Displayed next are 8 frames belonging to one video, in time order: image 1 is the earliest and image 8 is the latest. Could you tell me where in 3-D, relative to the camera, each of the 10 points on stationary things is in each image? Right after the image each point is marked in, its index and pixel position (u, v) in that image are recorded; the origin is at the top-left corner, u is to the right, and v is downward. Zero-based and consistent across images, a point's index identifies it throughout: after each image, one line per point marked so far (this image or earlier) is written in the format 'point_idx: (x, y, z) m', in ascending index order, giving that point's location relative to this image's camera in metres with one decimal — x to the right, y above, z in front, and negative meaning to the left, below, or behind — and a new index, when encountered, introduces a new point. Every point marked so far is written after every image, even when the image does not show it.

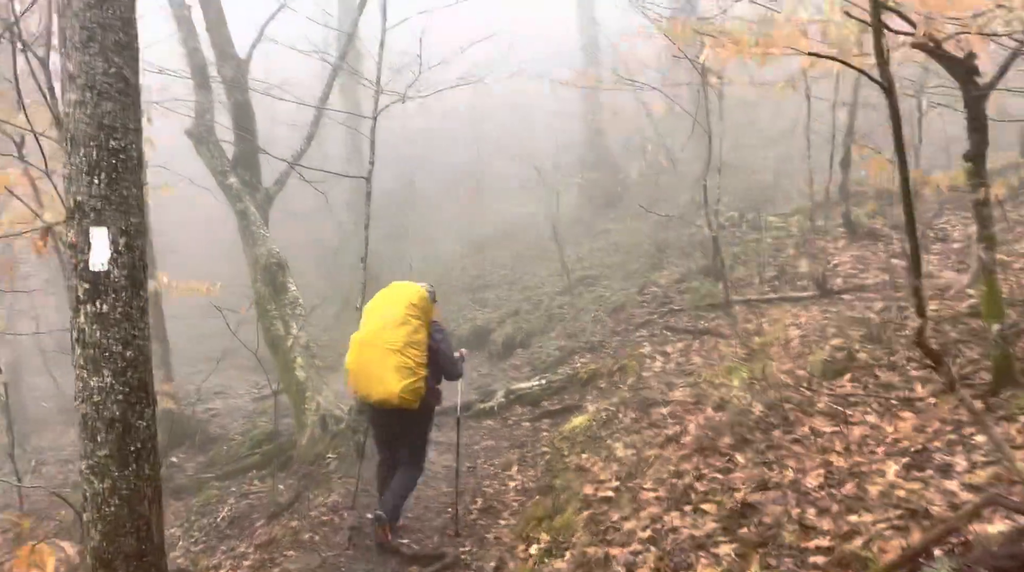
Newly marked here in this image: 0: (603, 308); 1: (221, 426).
0: (+1.4, -0.3, +13.6) m
1: (-4.0, -1.9, +12.6) m
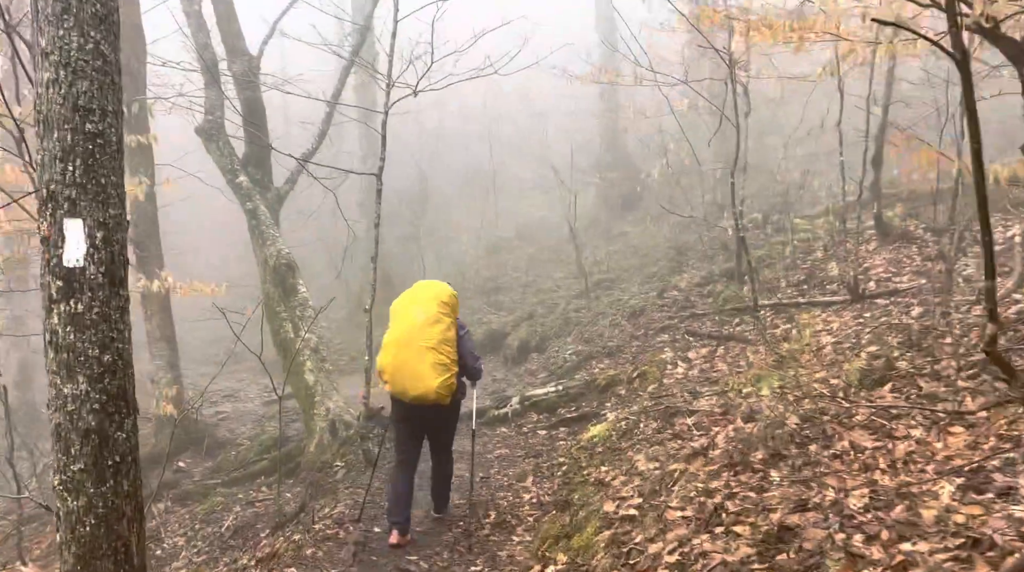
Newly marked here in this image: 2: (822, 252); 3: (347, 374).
0: (+1.6, -0.4, +13.2) m
1: (-3.8, -2.0, +12.3) m
2: (+3.8, +0.4, +11.0) m
3: (-2.8, -1.6, +15.0) m
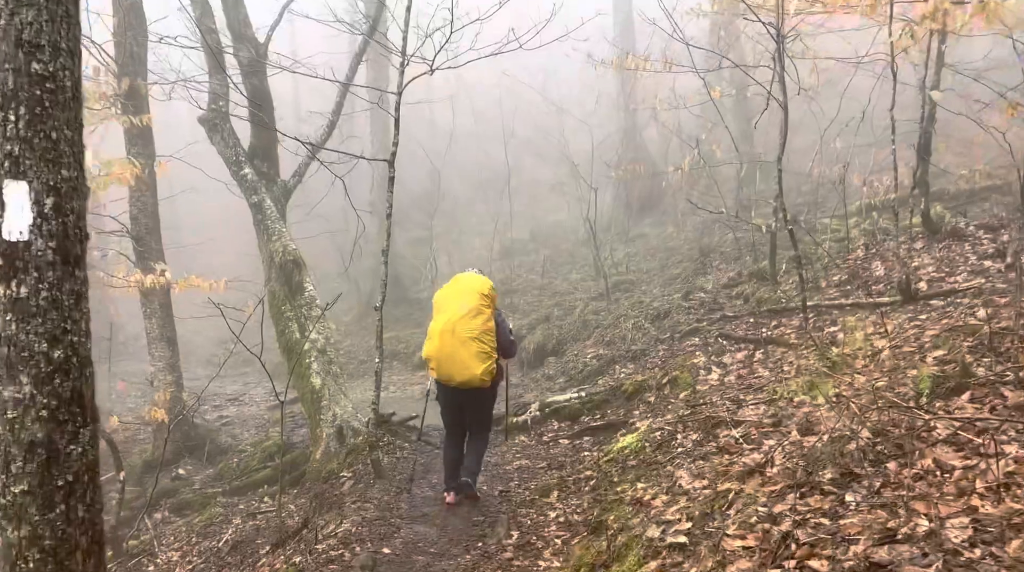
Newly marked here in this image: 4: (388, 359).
0: (+1.8, -0.4, +12.6) m
1: (-3.6, -1.9, +11.6) m
2: (+4.0, +0.4, +10.3) m
3: (-2.5, -1.6, +14.4) m
4: (-2.1, -1.2, +15.2) m
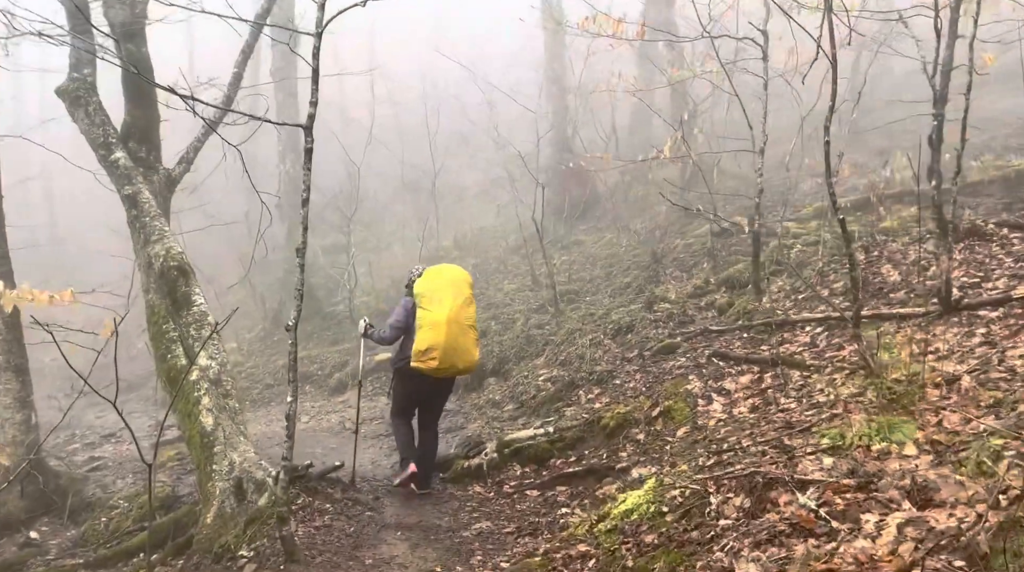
0: (+1.1, -0.5, +10.8) m
1: (-4.2, -2.1, +9.4) m
2: (+3.4, +0.3, +8.9) m
3: (-3.4, -1.8, +12.2) m
4: (-3.1, -1.4, +13.1) m
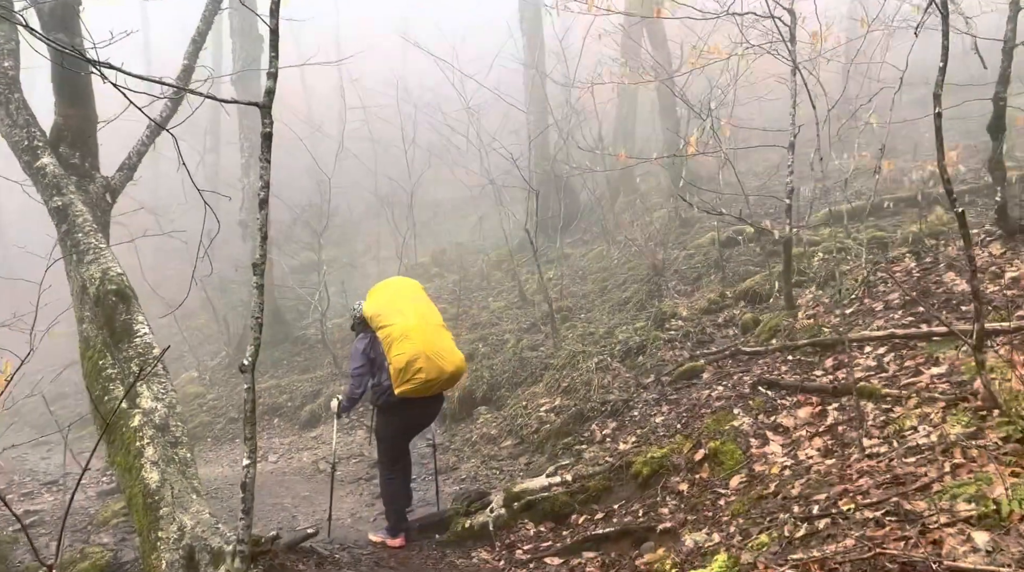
0: (+1.0, -0.7, +9.6) m
1: (-4.2, -2.3, +8.0) m
2: (+3.4, +0.2, +7.7) m
3: (-3.5, -2.1, +10.8) m
4: (-3.2, -1.7, +11.8) m
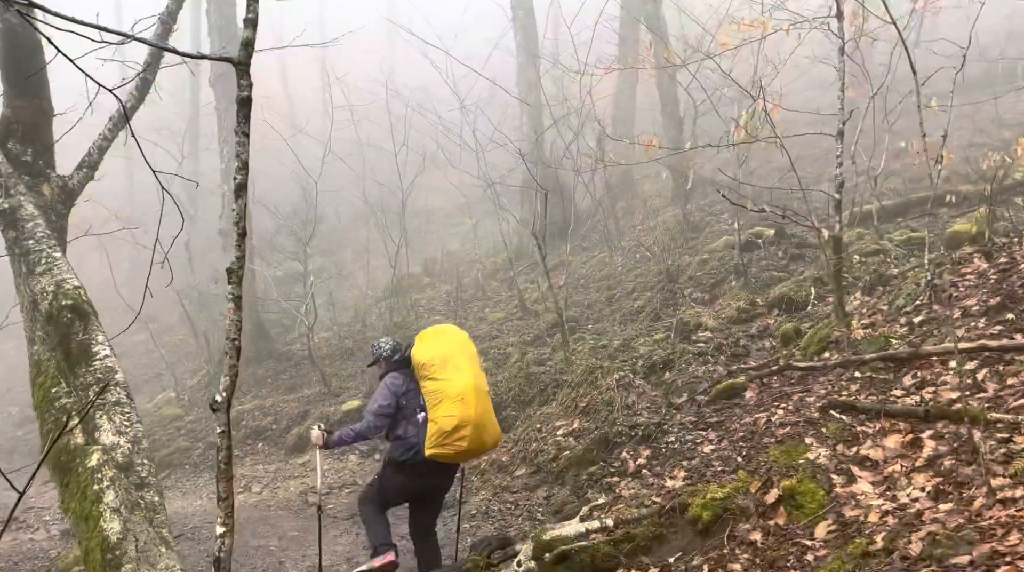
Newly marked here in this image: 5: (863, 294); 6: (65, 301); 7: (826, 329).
0: (+1.1, -0.8, +8.7) m
1: (-4.0, -2.4, +6.9) m
2: (+3.5, +0.2, +6.8) m
3: (-3.4, -2.2, +9.8) m
4: (-3.1, -1.9, +10.7) m
5: (+3.1, -0.1, +7.9) m
6: (-3.0, -0.1, +6.1) m
7: (+2.5, -0.3, +7.2) m
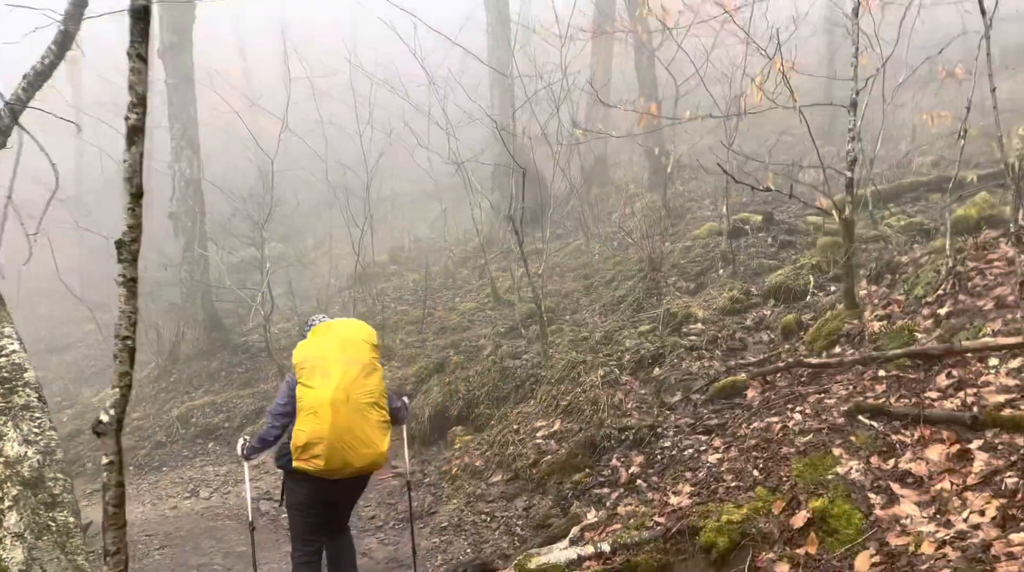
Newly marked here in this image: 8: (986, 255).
0: (+0.9, -0.7, +7.9) m
1: (-4.2, -2.3, +6.0) m
2: (+3.4, +0.2, +6.2) m
3: (-3.6, -2.1, +8.9) m
4: (-3.4, -1.7, +9.8) m
5: (+2.9, 0.0, +7.2) m
6: (-3.2, 0.0, +5.2) m
7: (+2.3, -0.2, +6.5) m
8: (+3.3, +0.2, +6.2) m
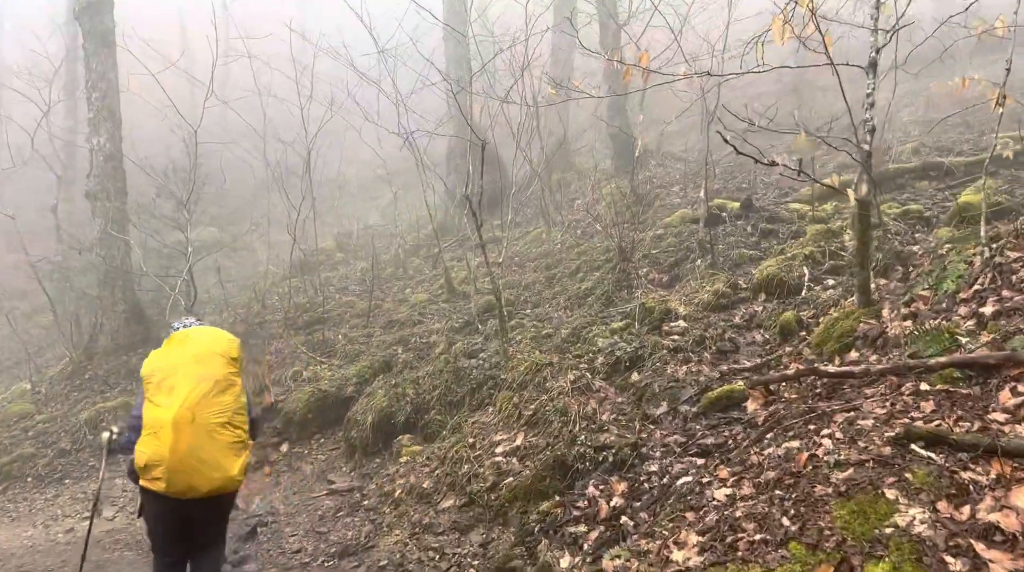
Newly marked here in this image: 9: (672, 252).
0: (+0.6, -0.6, +6.9) m
1: (-4.5, -2.2, +4.7) m
2: (+3.1, +0.3, +5.2) m
3: (-4.0, -1.9, +7.6) m
4: (-3.8, -1.6, +8.6) m
5: (+2.6, +0.1, +6.2) m
6: (-3.3, +0.1, +4.0) m
7: (+2.1, -0.2, +5.5) m
8: (+3.0, +0.2, +5.3) m
9: (+1.7, +0.4, +9.7) m
